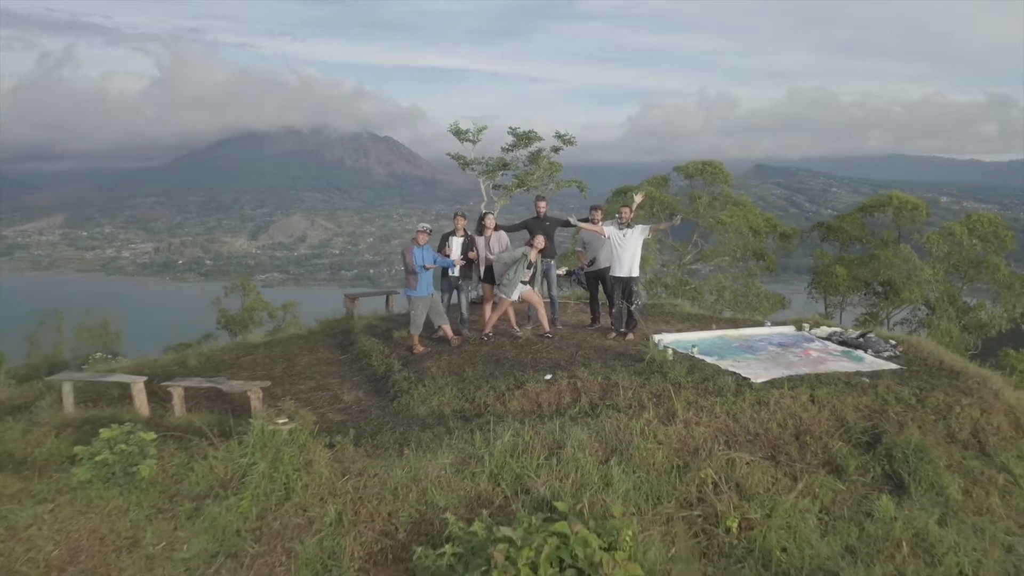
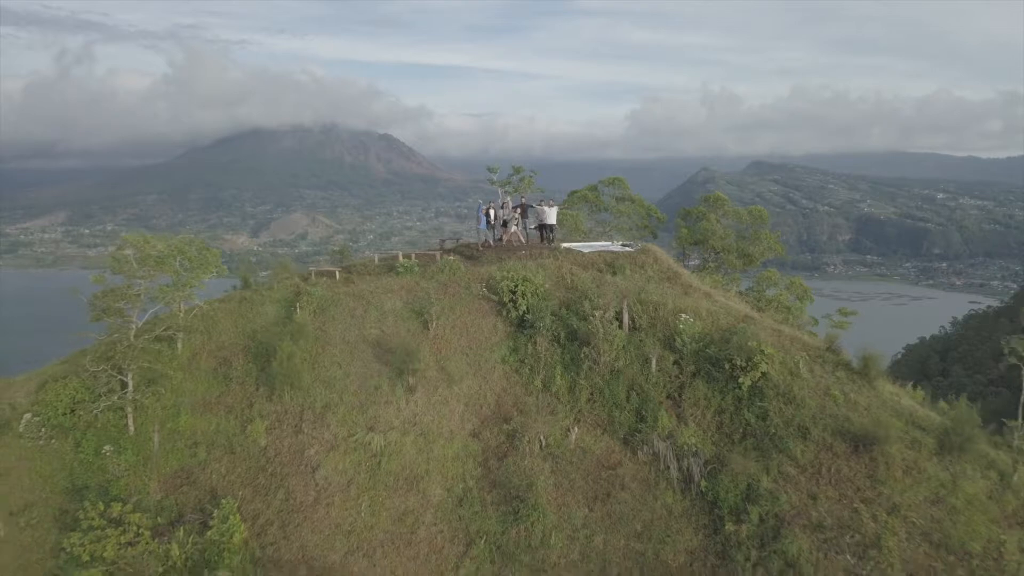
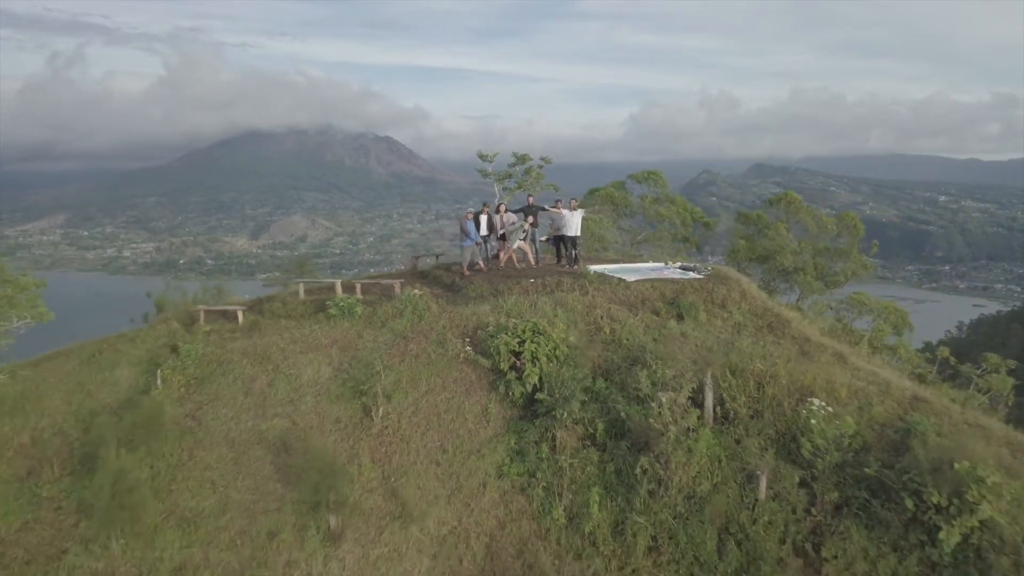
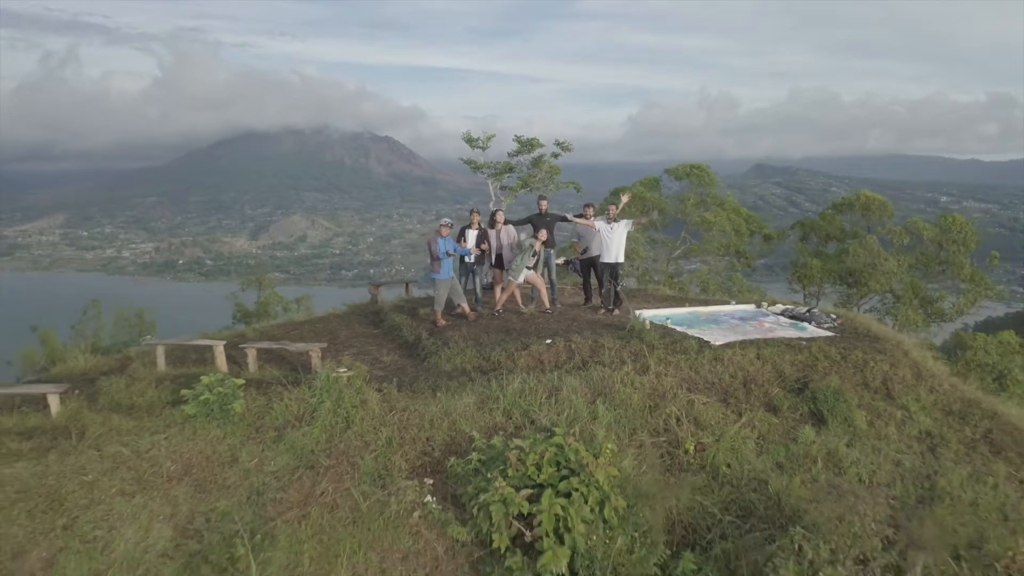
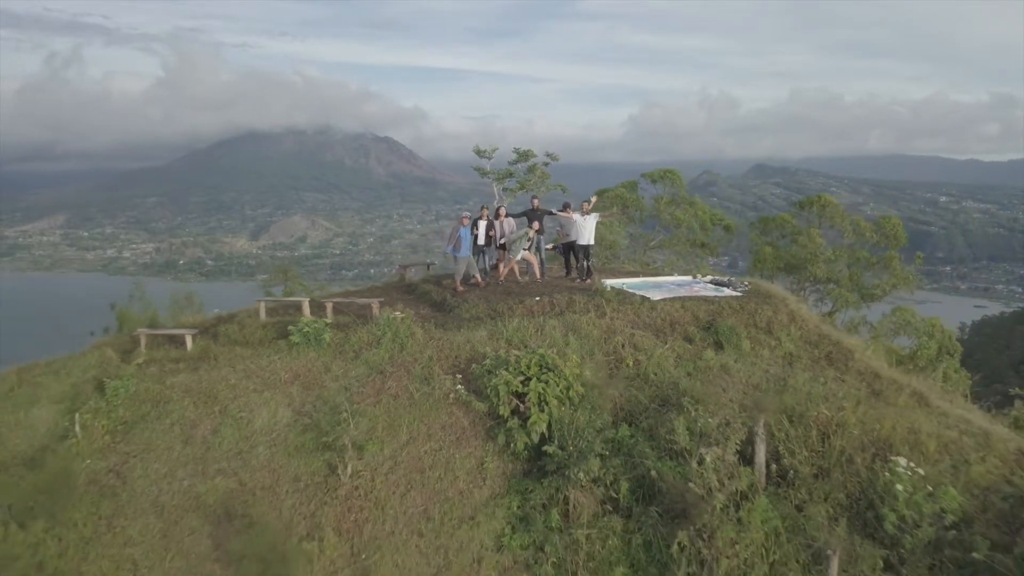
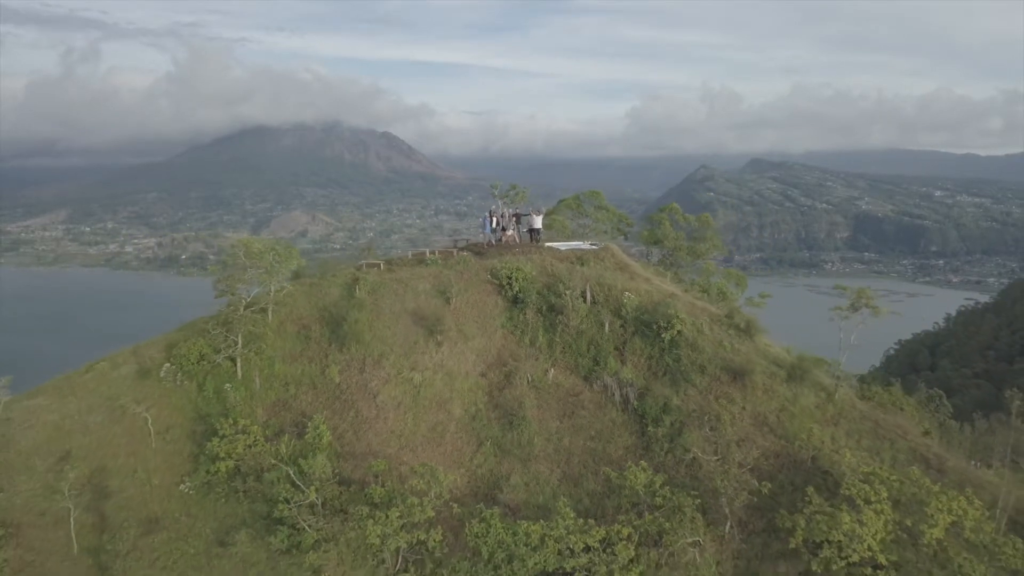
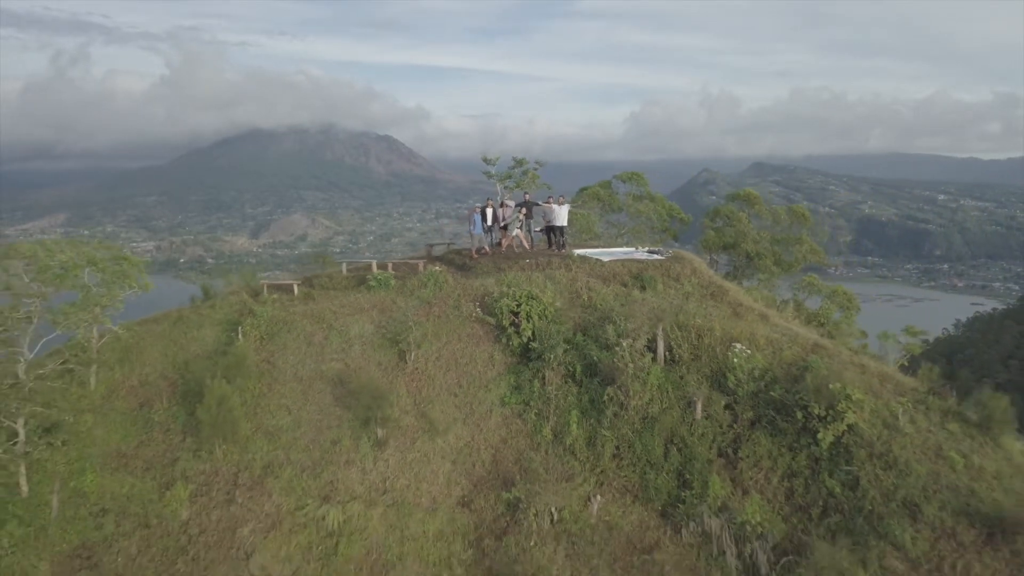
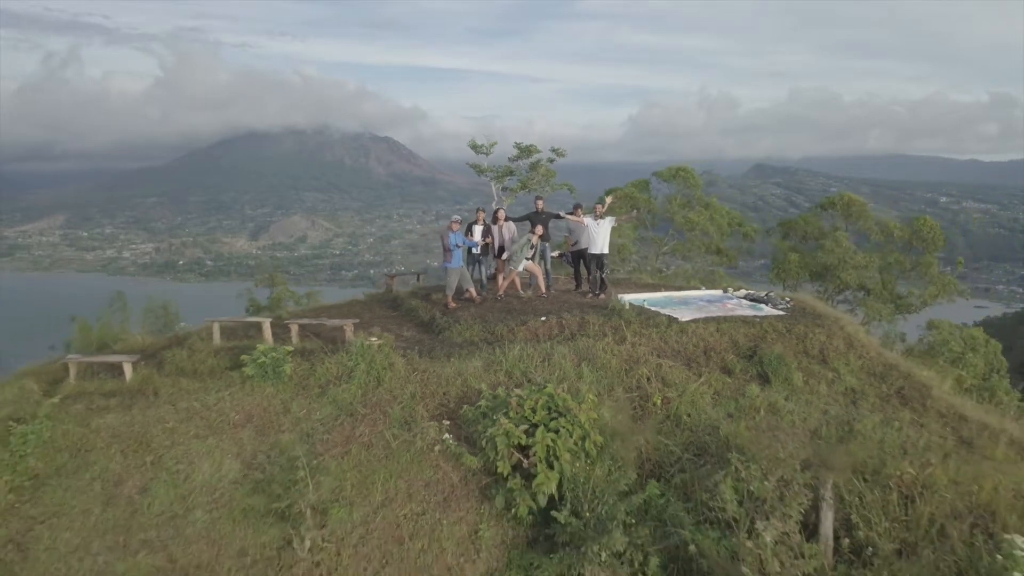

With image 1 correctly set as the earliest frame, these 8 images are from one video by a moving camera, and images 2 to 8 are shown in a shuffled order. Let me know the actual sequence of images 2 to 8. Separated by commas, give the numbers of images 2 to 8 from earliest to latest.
4, 8, 5, 3, 7, 2, 6
